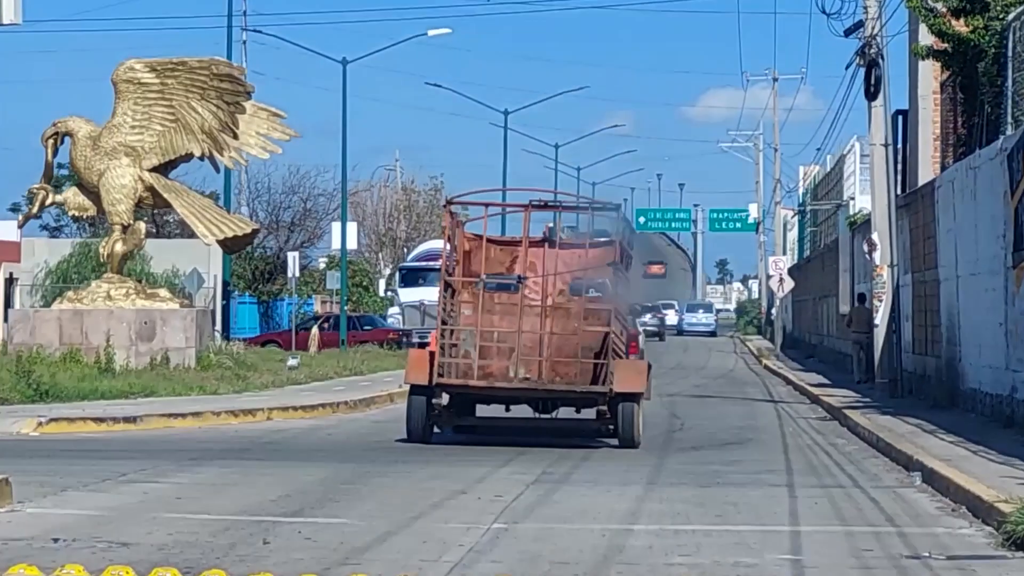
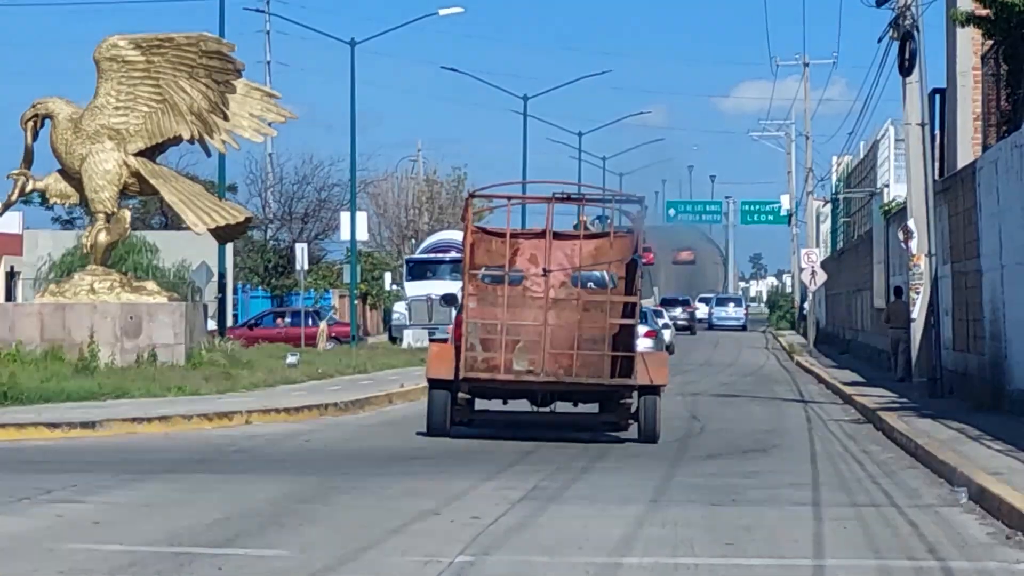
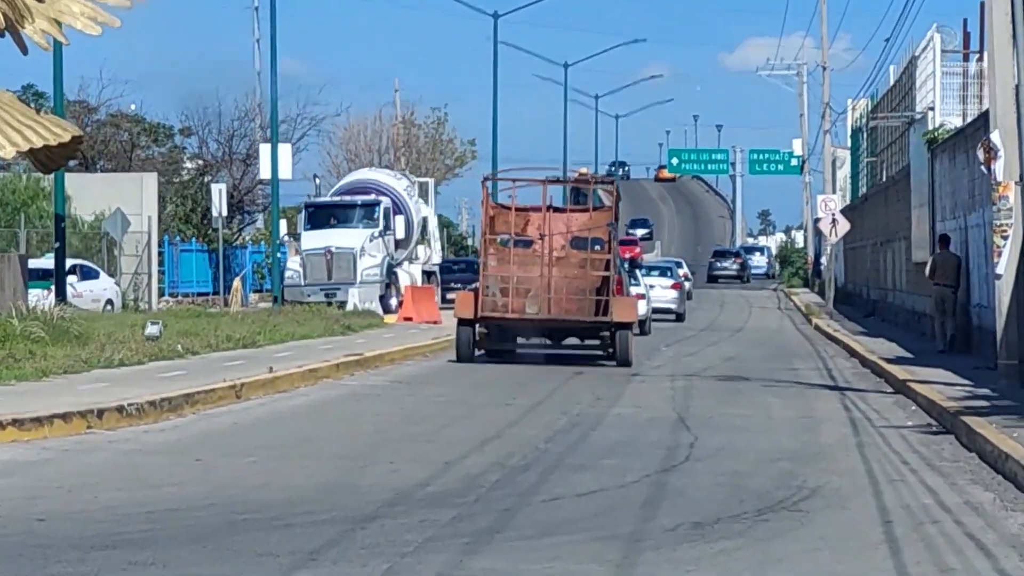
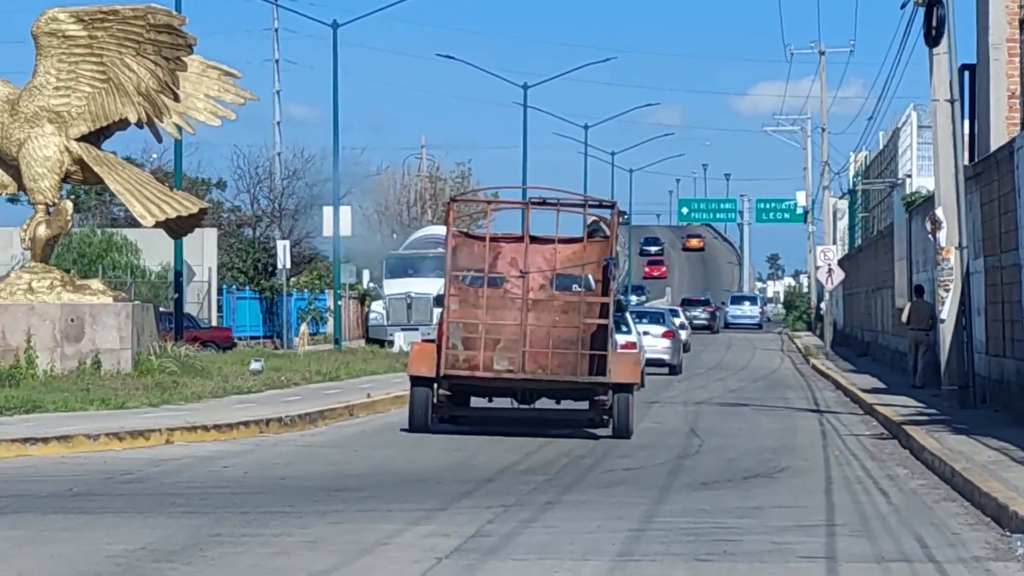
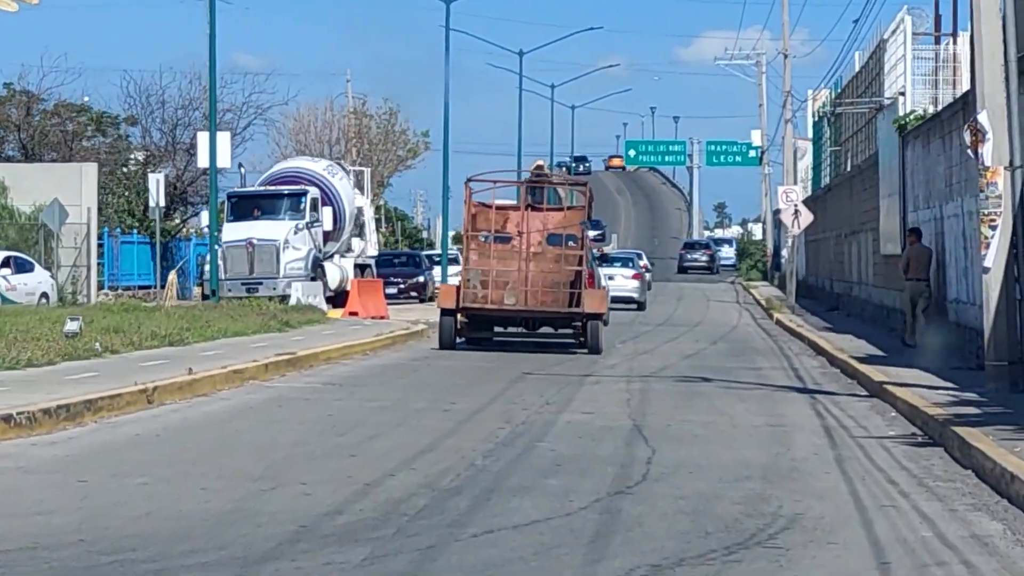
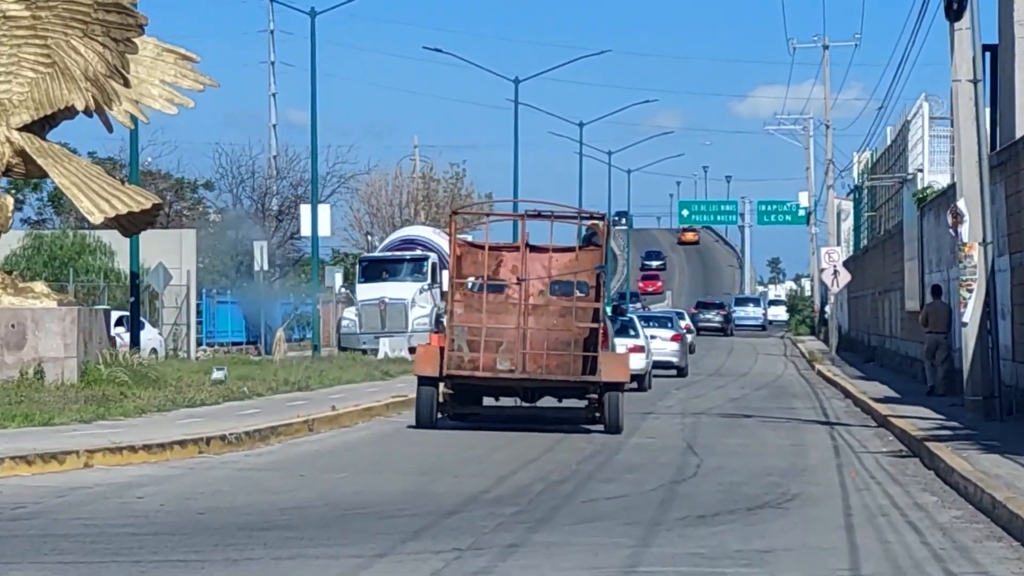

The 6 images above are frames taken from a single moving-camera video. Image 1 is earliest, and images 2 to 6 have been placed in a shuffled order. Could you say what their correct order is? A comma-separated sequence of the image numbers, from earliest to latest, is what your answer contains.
2, 4, 6, 3, 5
